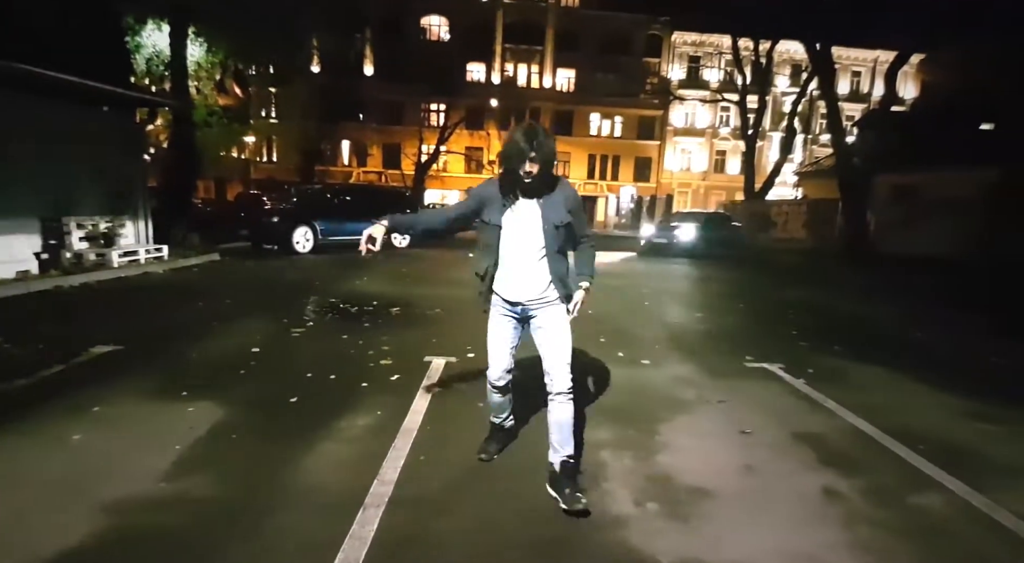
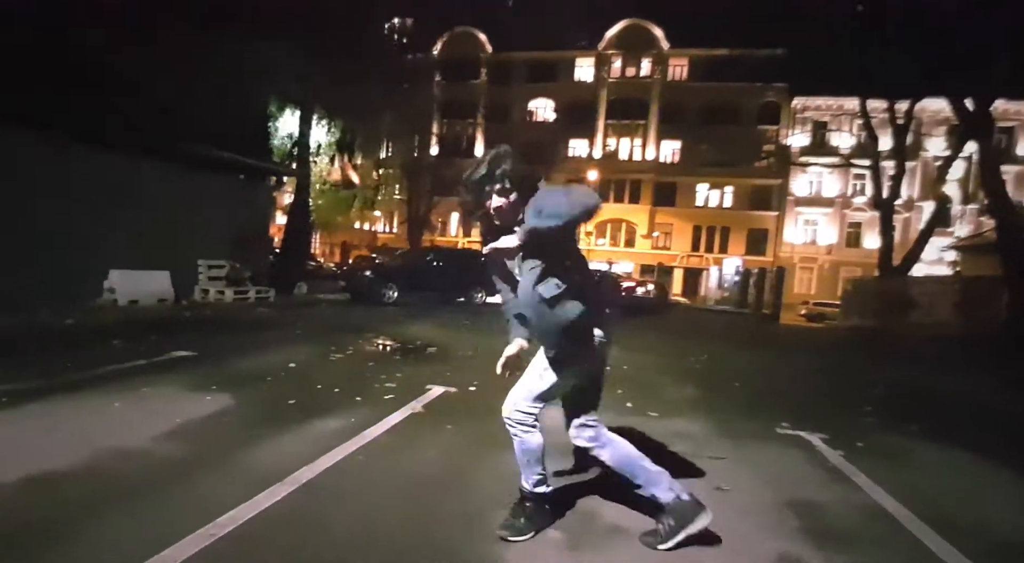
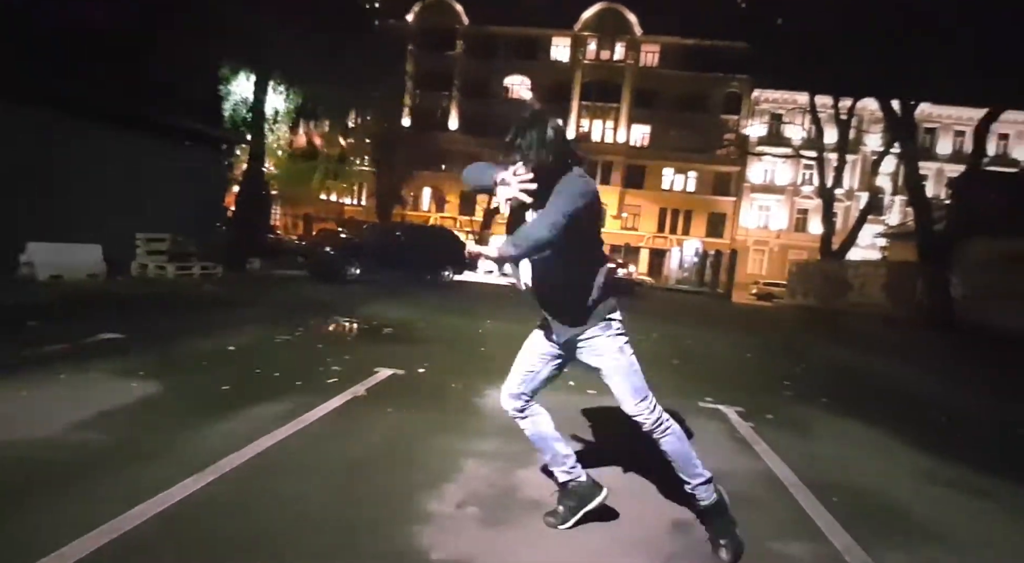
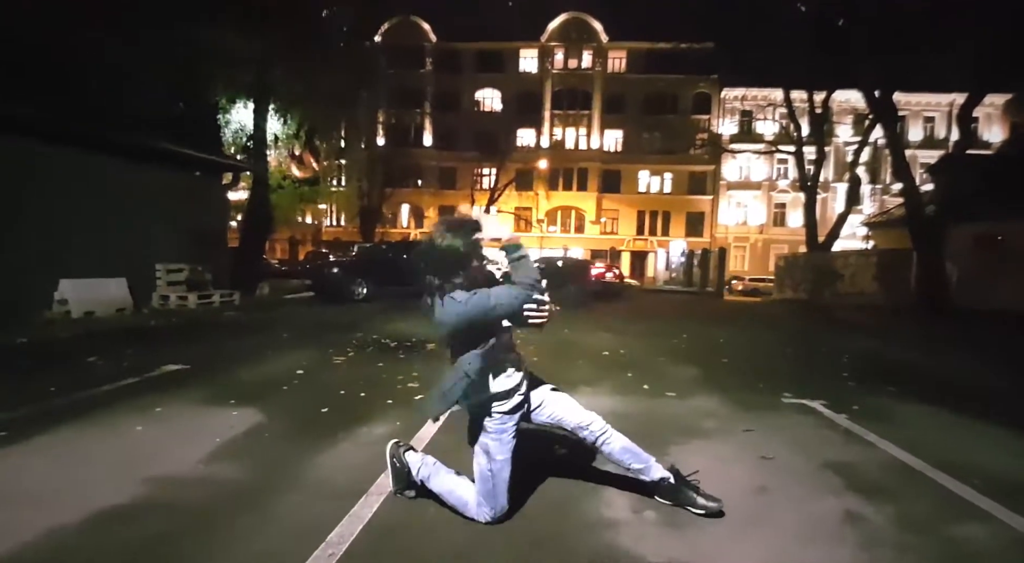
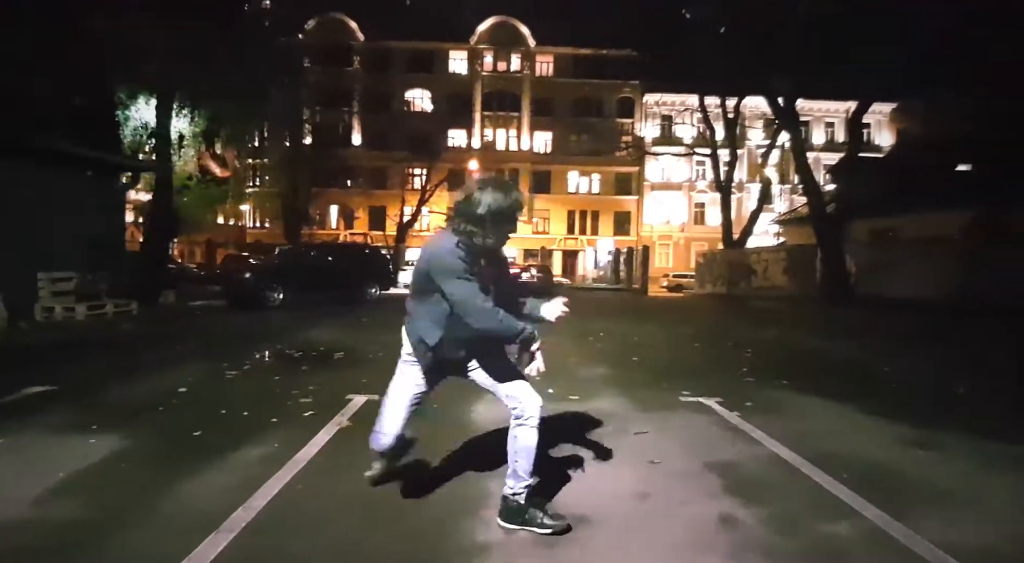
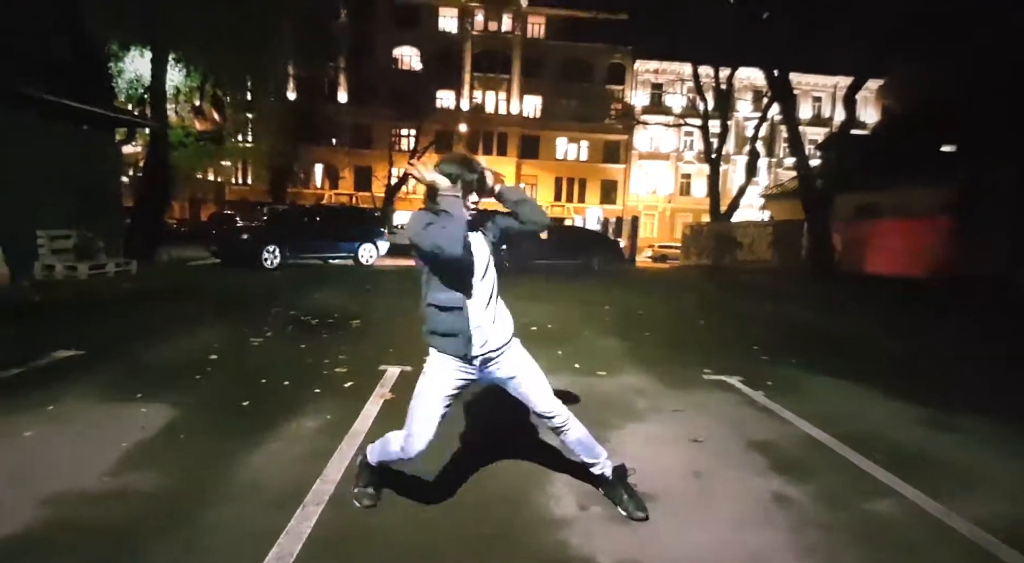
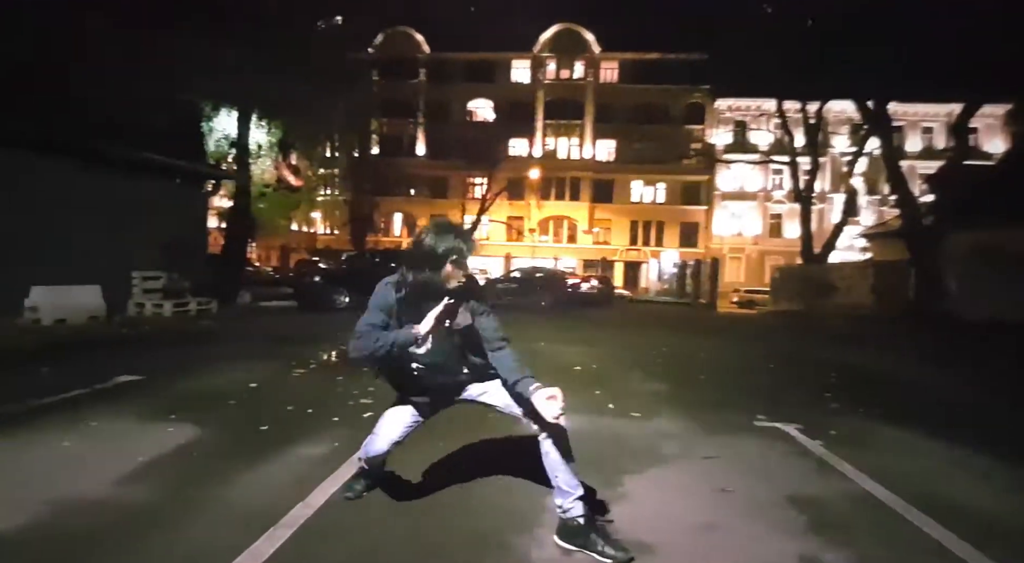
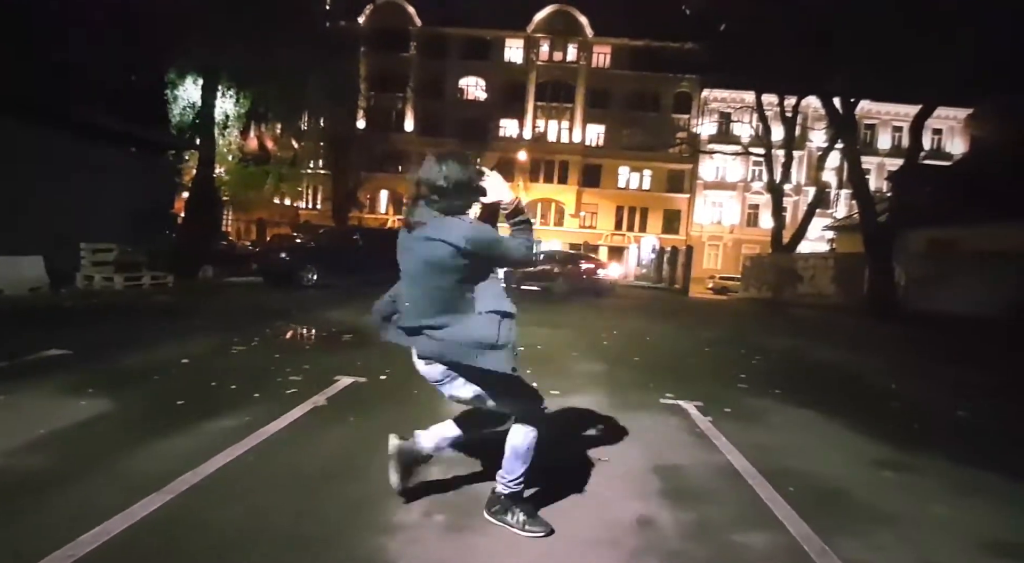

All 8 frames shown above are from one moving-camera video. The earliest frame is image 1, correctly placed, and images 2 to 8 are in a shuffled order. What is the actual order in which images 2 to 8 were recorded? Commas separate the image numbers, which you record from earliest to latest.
6, 4, 5, 7, 2, 3, 8
